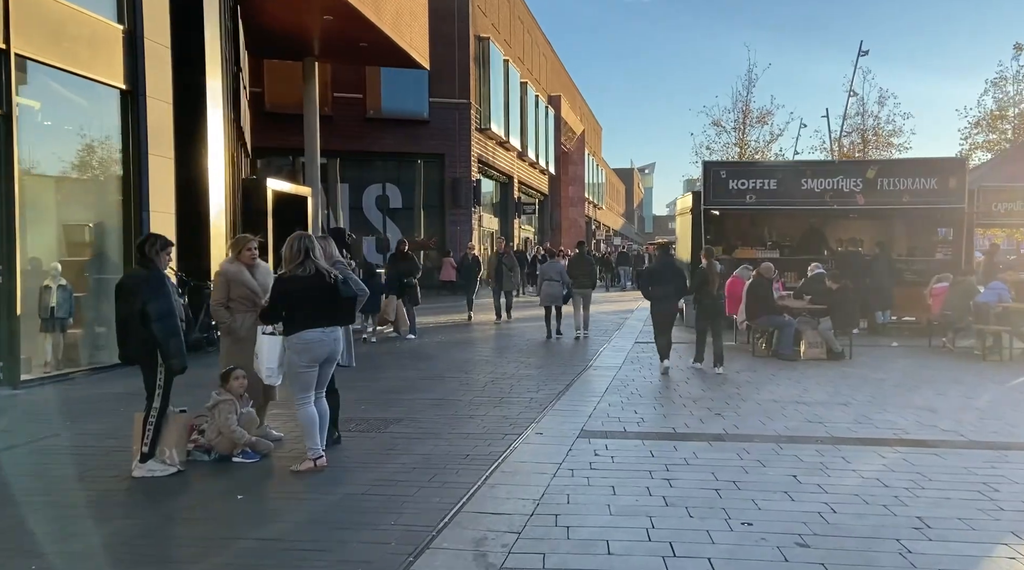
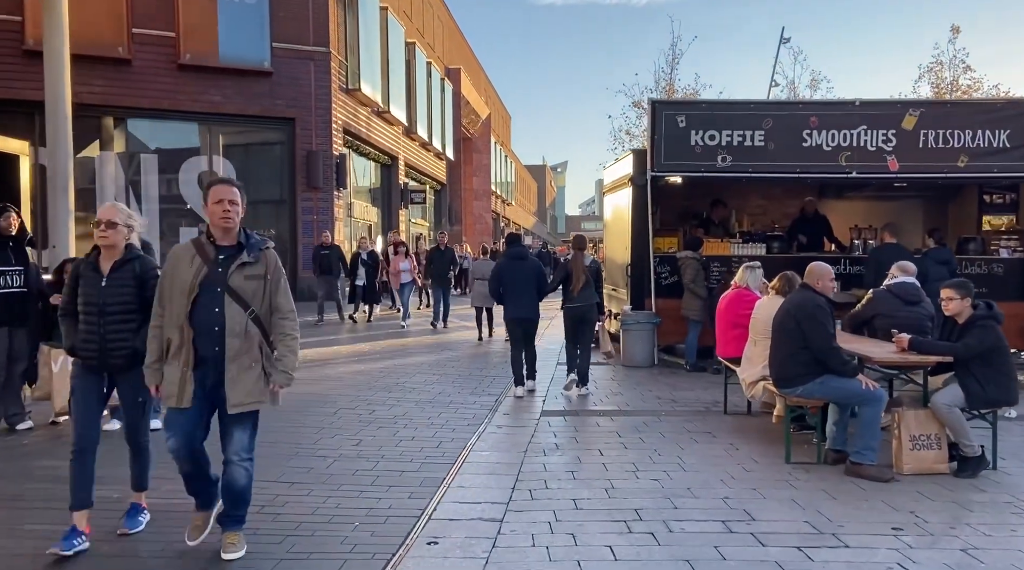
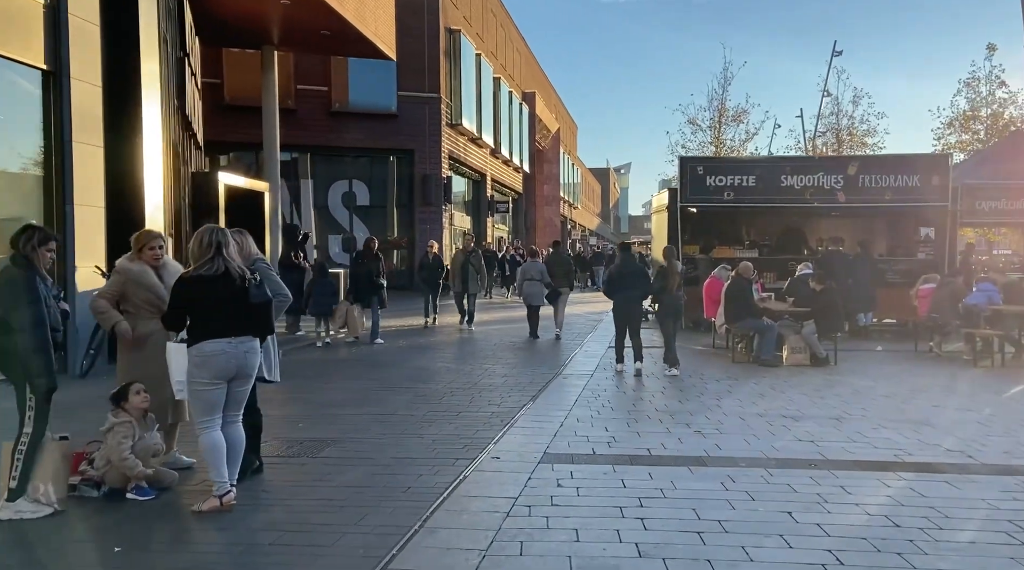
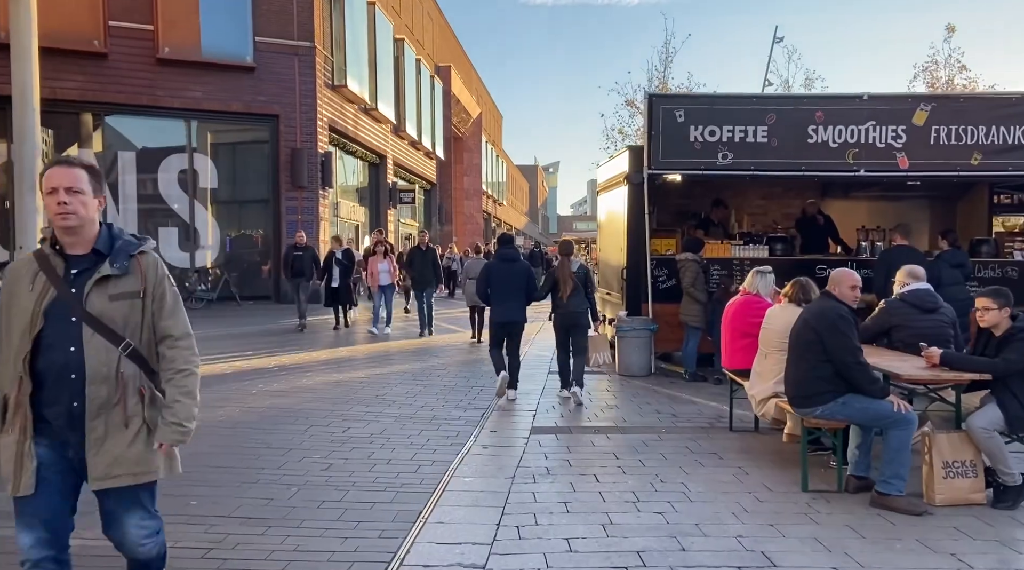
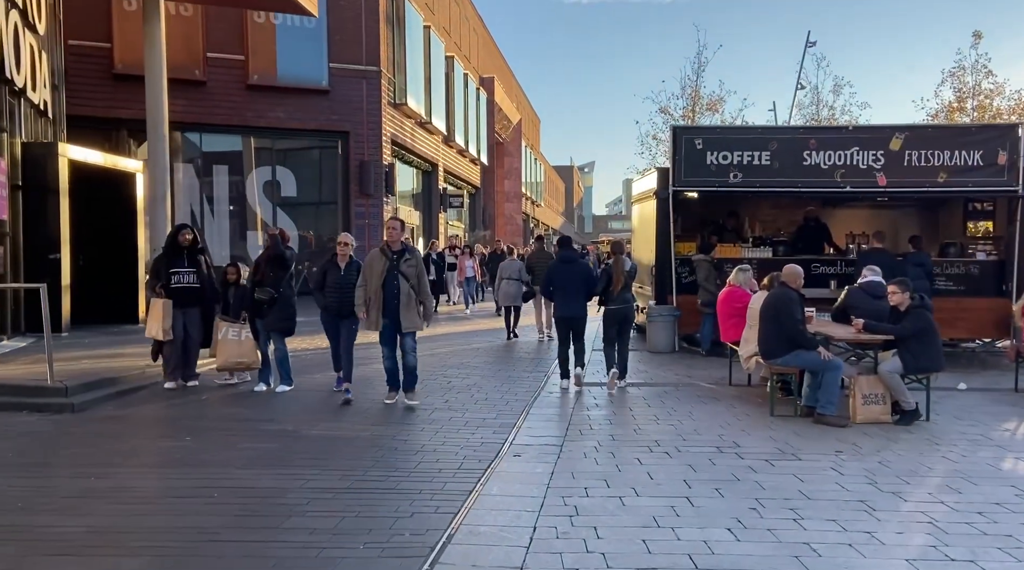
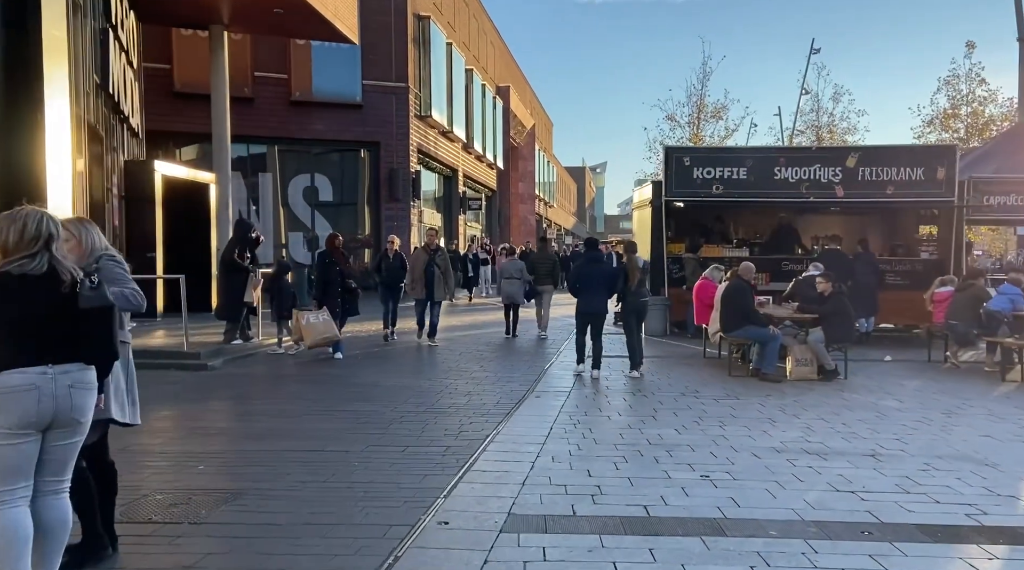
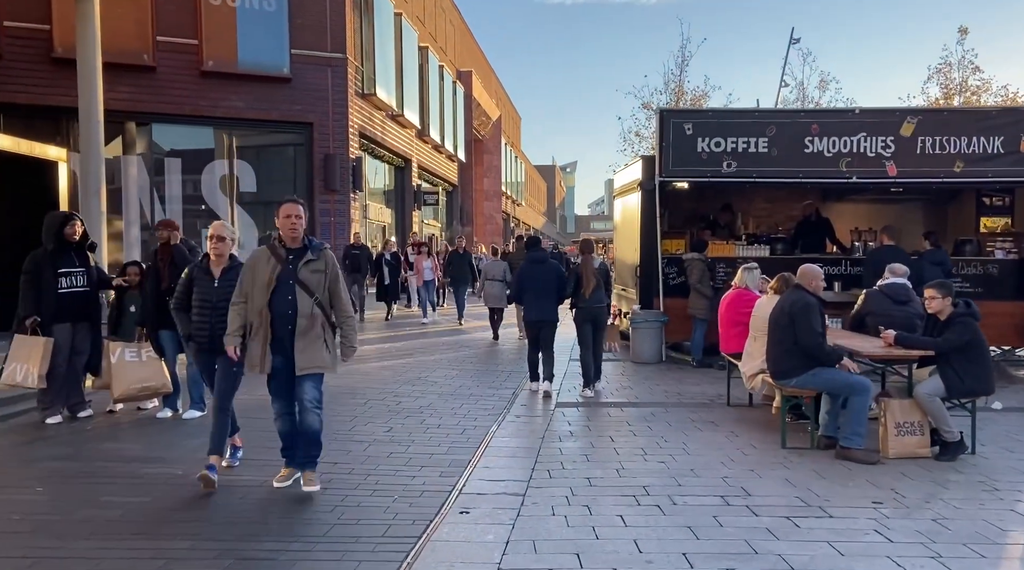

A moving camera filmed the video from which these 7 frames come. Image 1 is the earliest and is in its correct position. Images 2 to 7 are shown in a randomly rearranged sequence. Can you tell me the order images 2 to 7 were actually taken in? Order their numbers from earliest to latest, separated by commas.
3, 6, 5, 7, 2, 4
